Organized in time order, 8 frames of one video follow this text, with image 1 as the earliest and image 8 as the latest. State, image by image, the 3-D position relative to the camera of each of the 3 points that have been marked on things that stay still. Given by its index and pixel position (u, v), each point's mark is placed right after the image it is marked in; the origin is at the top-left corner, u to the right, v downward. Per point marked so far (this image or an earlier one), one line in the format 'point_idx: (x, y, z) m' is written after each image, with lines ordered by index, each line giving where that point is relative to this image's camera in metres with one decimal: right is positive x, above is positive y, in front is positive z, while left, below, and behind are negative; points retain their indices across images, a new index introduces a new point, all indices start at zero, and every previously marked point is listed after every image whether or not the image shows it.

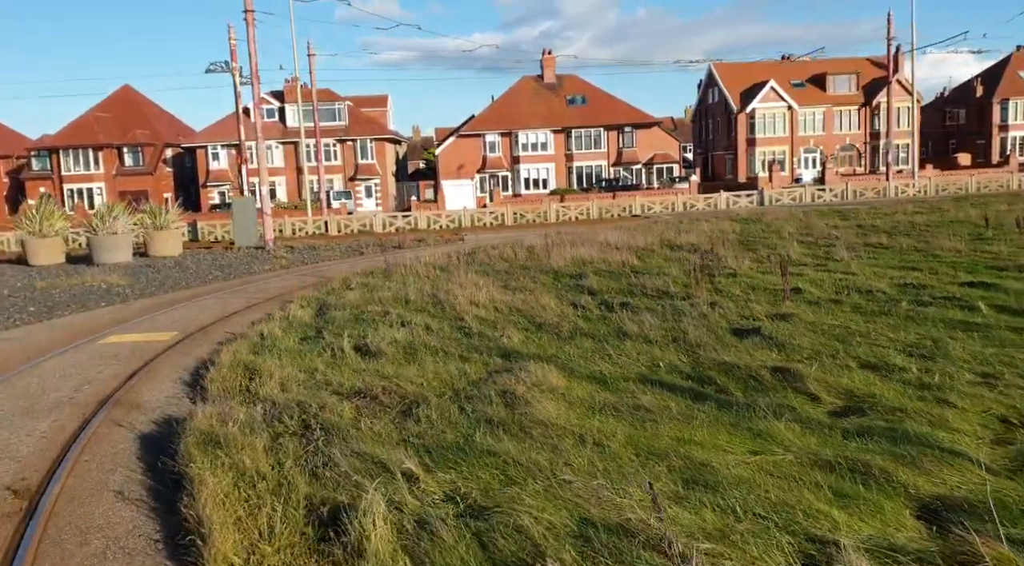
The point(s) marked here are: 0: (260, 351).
0: (-3.3, -0.9, +11.7) m
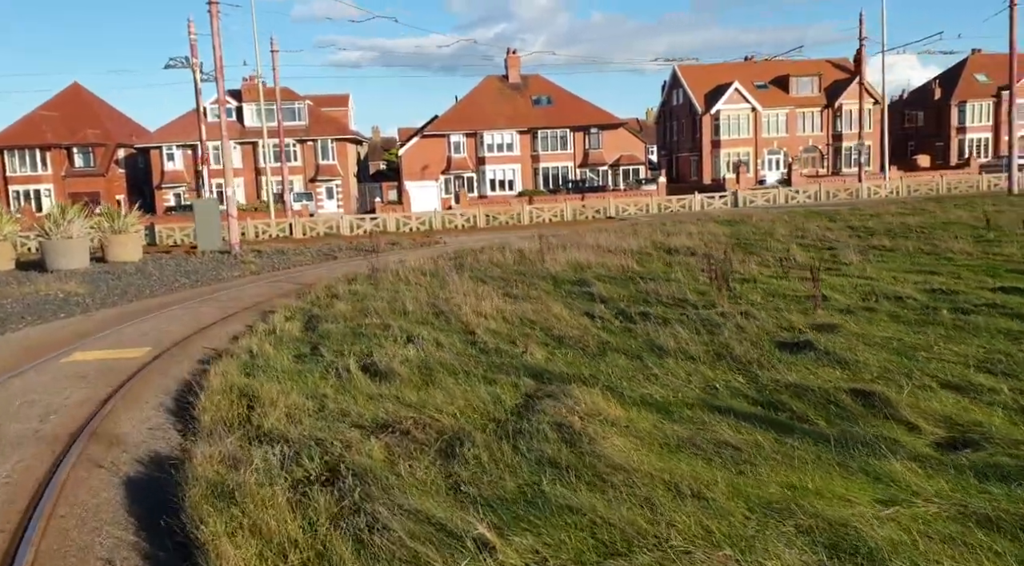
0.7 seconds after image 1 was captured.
0: (-3.0, -1.0, +10.4) m
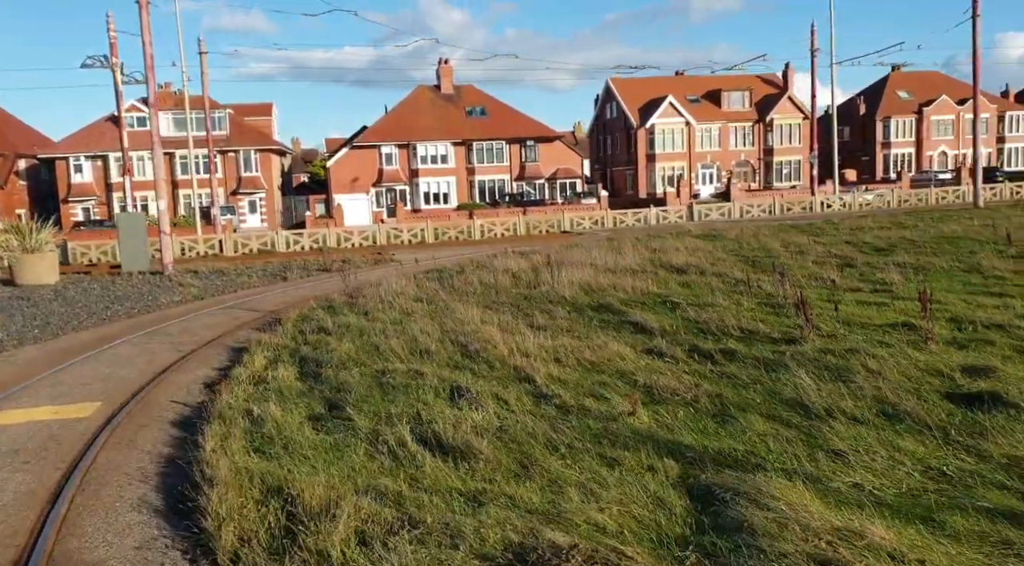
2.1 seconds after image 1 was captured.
0: (-2.0, -1.4, +7.6) m
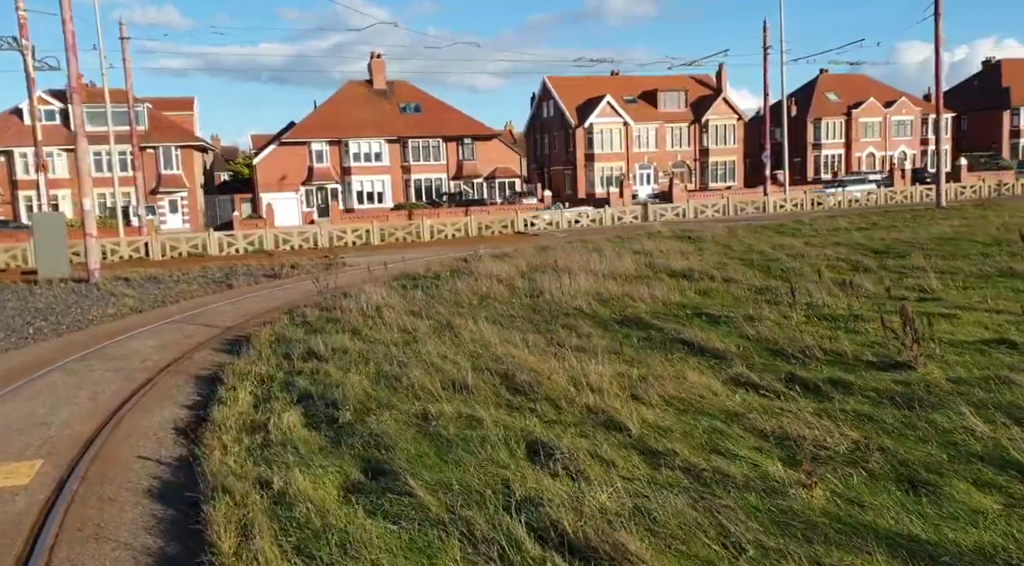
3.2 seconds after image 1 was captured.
0: (-1.1, -1.6, +5.3) m
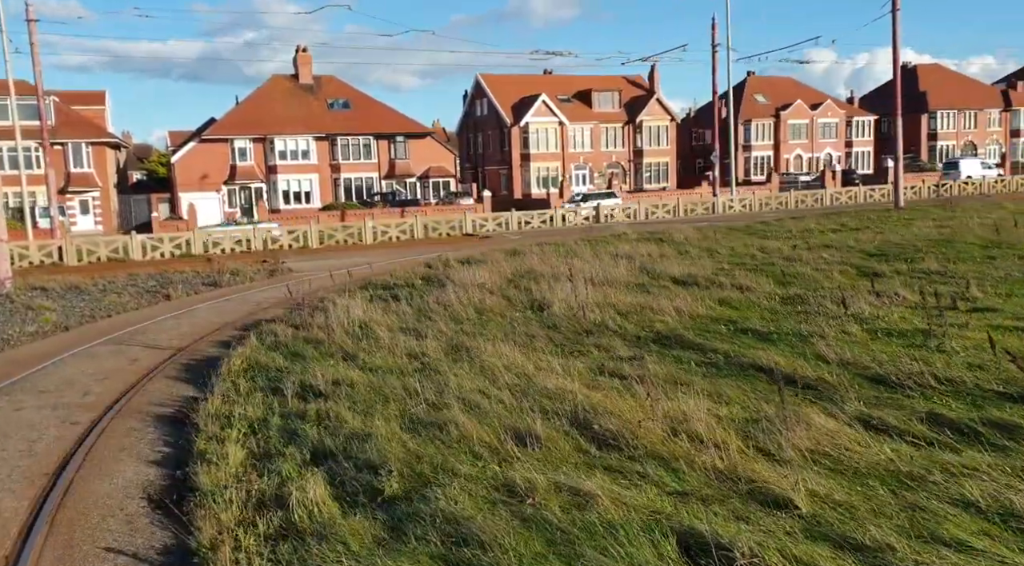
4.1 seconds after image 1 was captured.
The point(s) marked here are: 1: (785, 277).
0: (-0.2, -1.8, +3.2) m
1: (+5.3, +0.1, +17.6) m
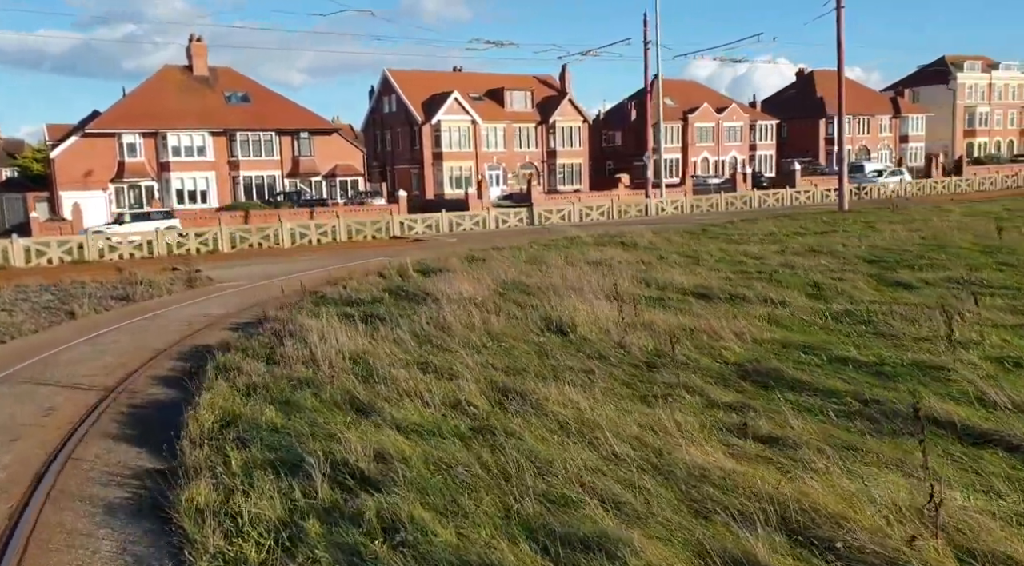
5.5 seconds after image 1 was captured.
0: (+1.4, -2.0, +0.7) m
1: (+5.1, -0.1, +15.7) m
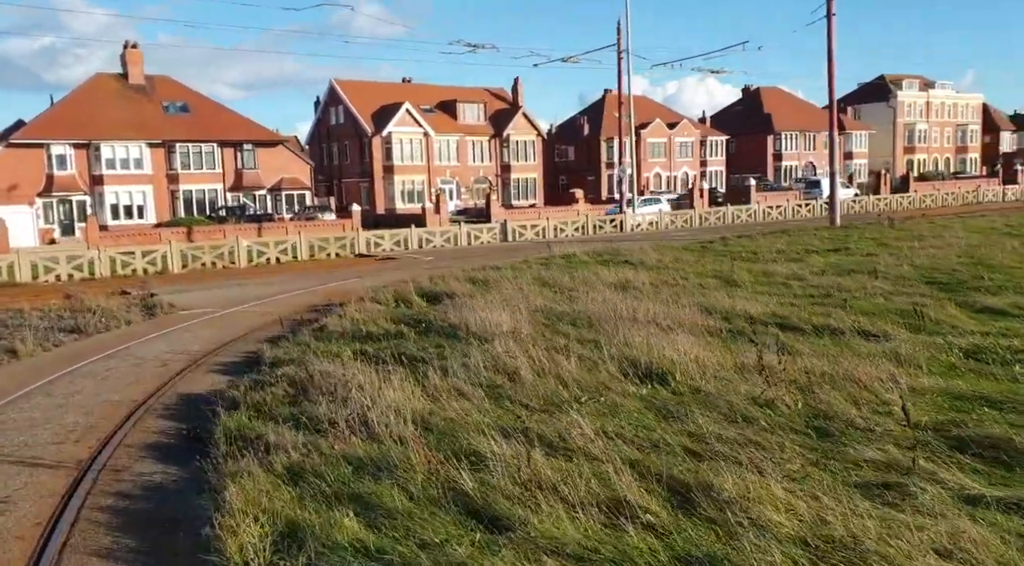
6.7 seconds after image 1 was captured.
0: (+3.1, -2.2, -1.6) m
1: (+5.7, -0.5, +13.6) m
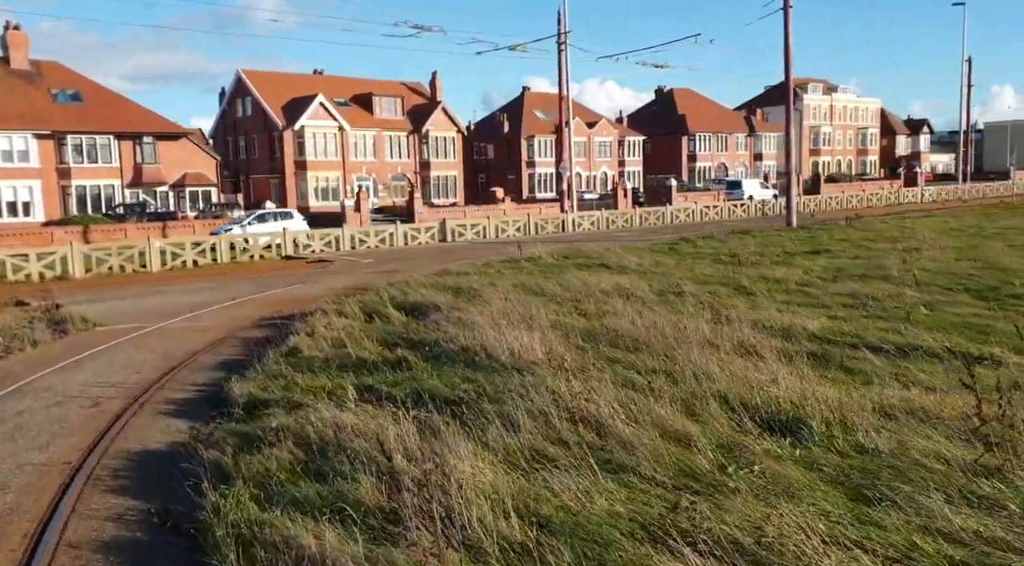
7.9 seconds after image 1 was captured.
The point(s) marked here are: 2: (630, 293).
0: (+5.1, -2.3, -3.7) m
1: (+6.0, -0.6, +11.7) m
2: (+2.1, -0.1, +16.7) m
